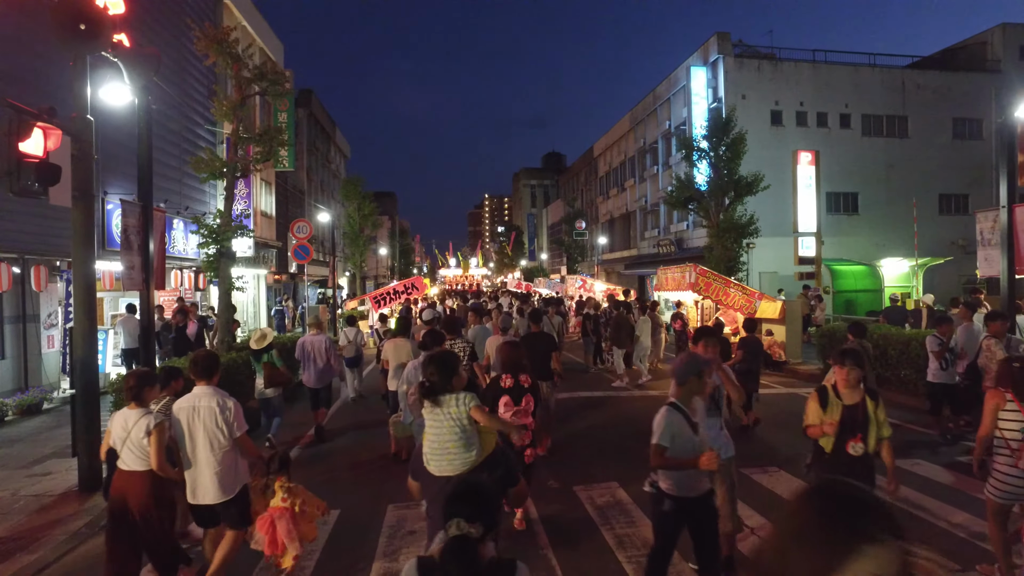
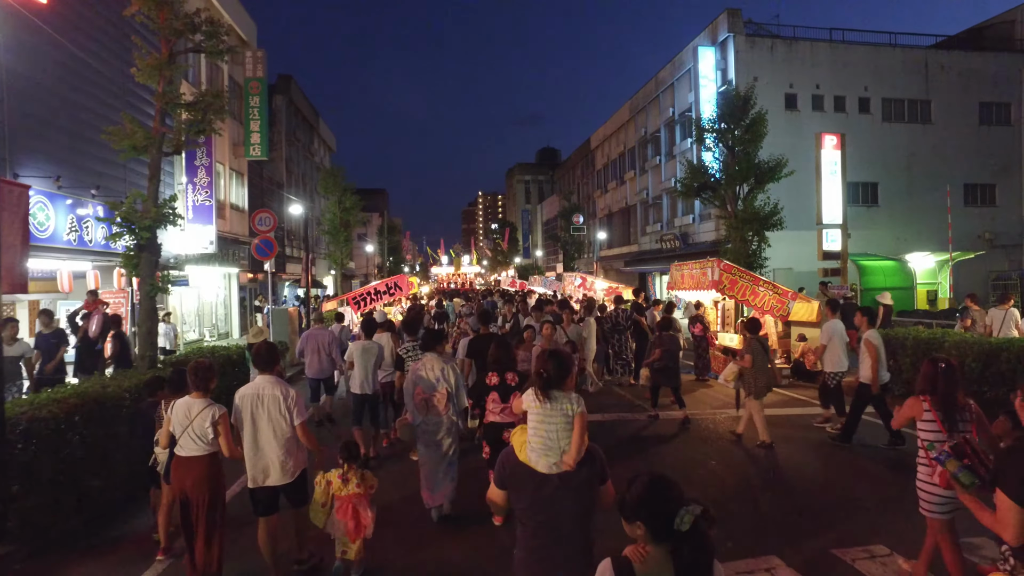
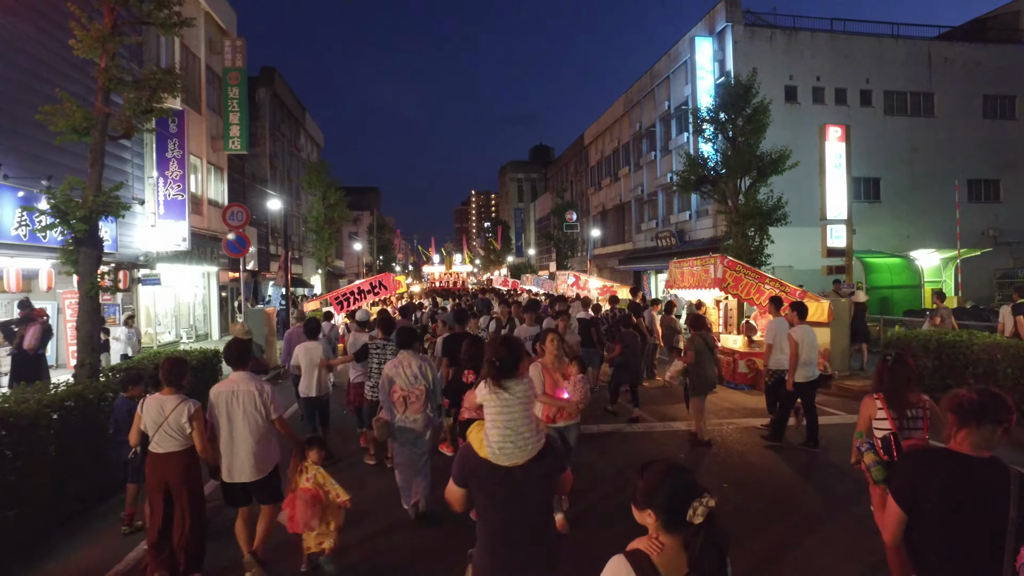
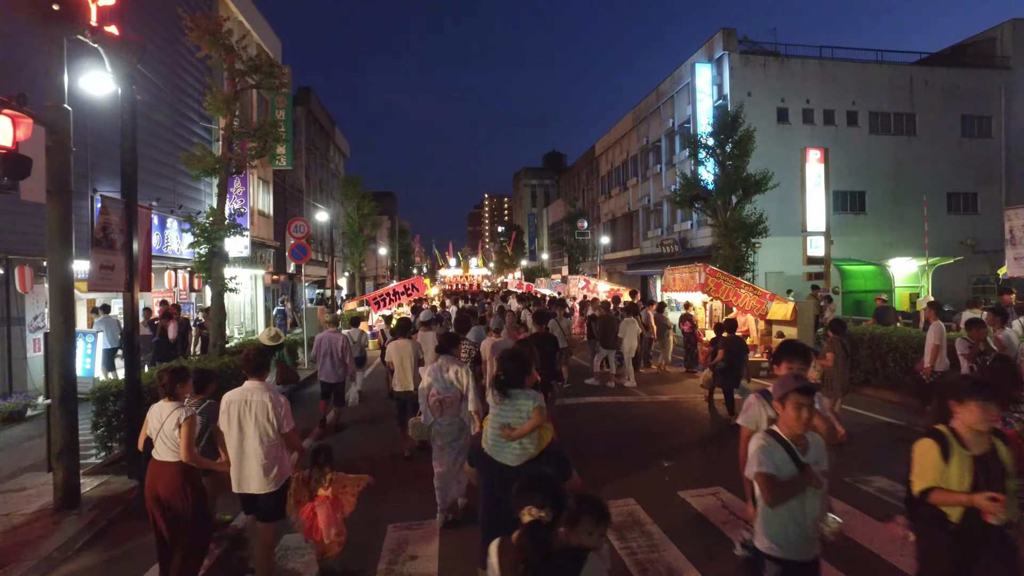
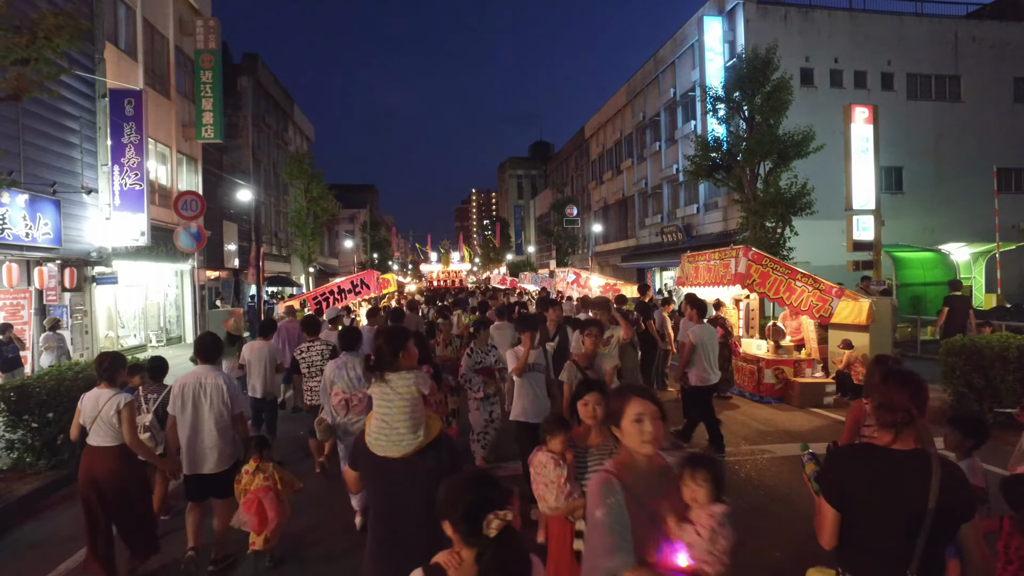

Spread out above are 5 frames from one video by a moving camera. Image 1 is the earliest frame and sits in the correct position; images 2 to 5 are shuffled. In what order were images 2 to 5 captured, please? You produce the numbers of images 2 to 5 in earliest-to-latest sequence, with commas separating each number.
4, 2, 3, 5
